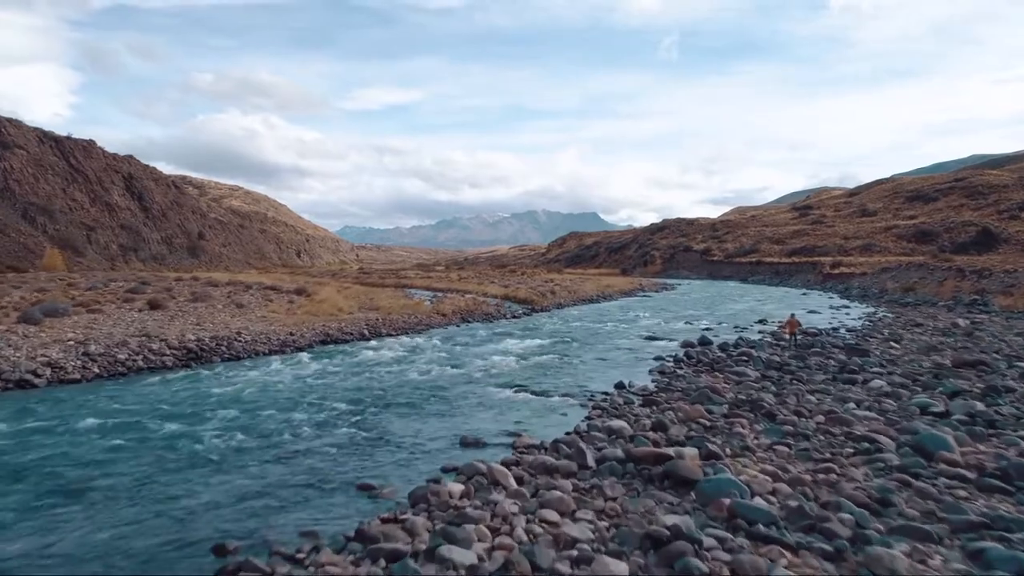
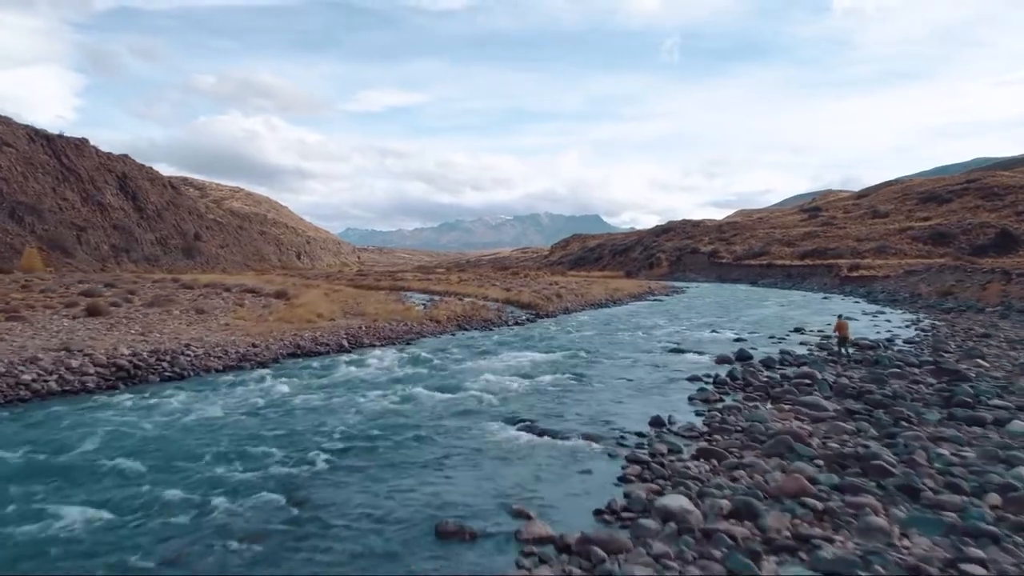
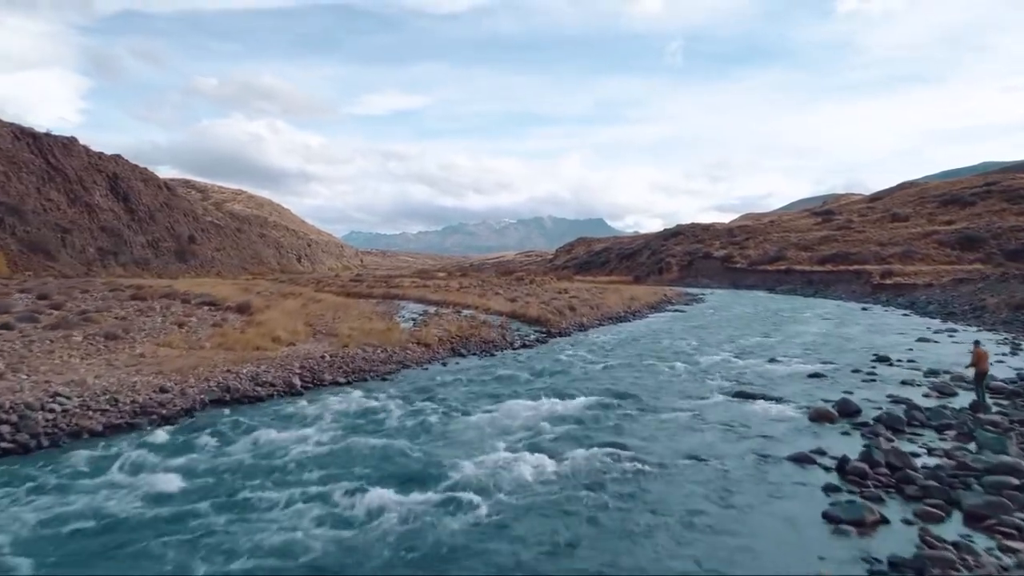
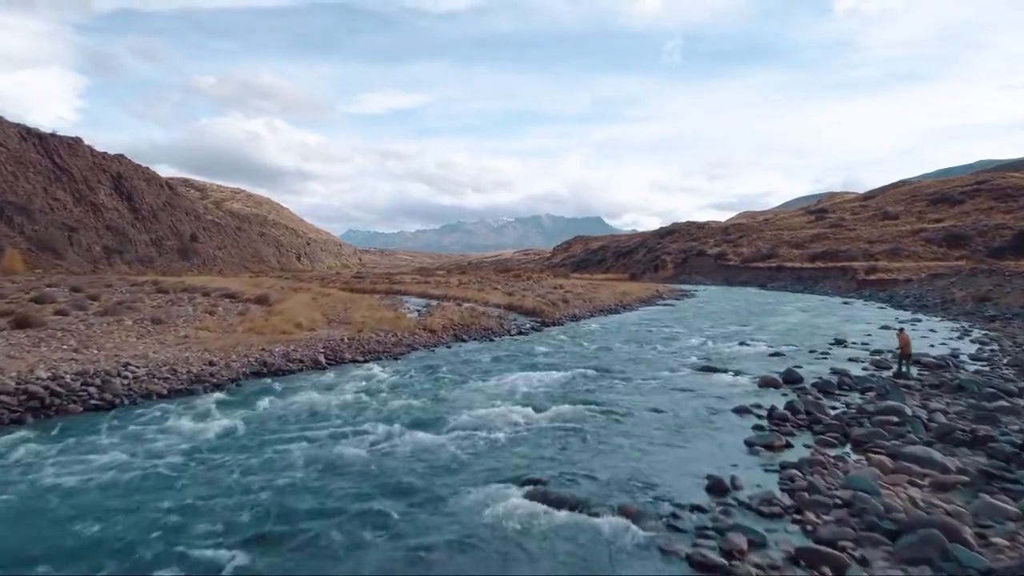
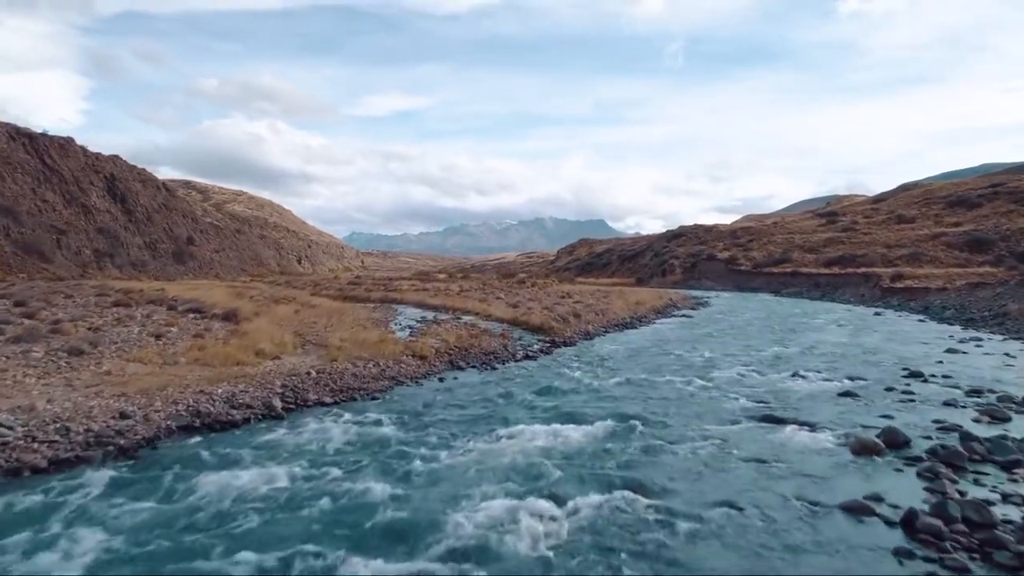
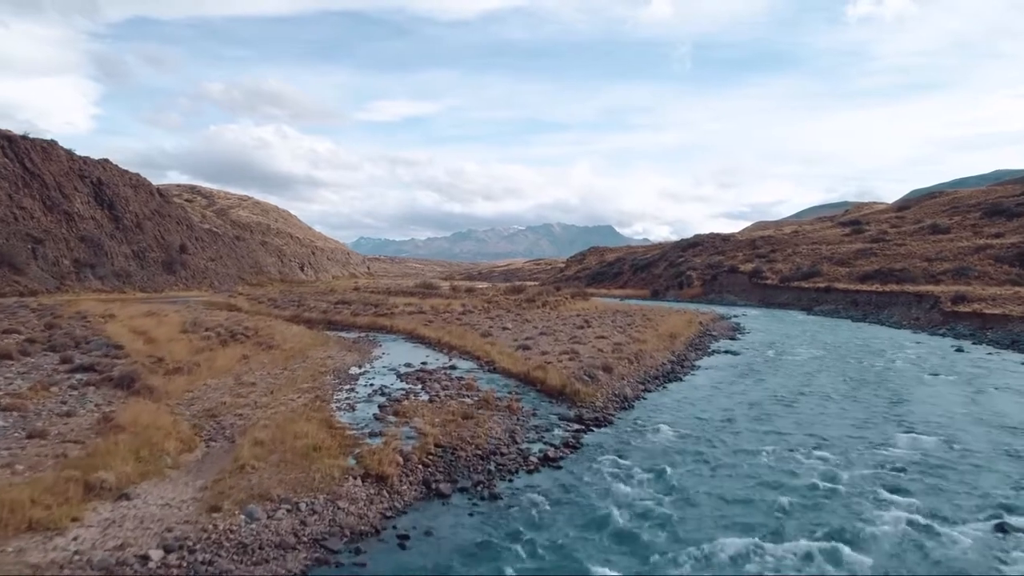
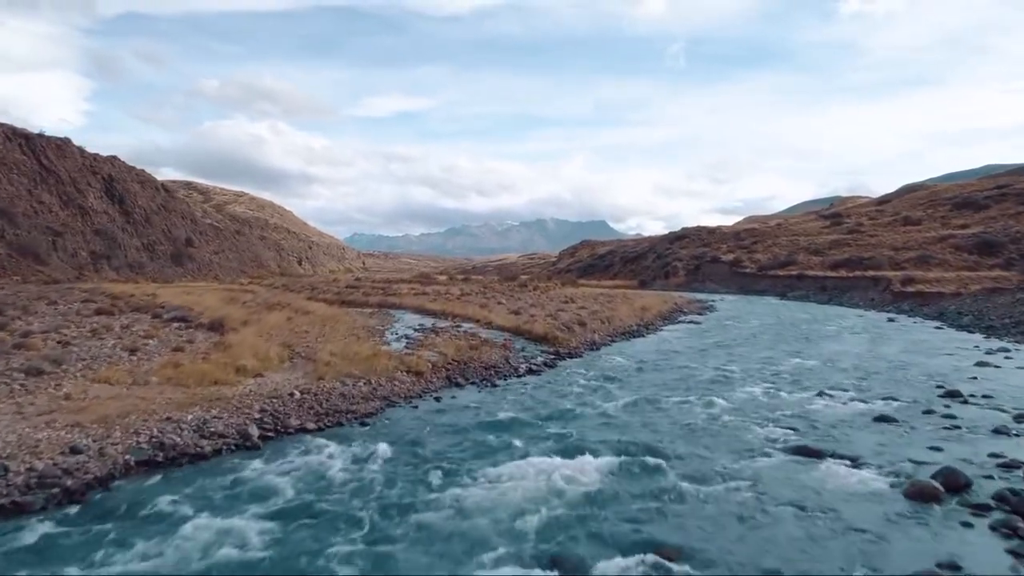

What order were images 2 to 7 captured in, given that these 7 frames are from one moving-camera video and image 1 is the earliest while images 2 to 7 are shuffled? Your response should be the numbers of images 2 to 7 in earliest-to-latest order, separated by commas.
2, 4, 3, 5, 7, 6
